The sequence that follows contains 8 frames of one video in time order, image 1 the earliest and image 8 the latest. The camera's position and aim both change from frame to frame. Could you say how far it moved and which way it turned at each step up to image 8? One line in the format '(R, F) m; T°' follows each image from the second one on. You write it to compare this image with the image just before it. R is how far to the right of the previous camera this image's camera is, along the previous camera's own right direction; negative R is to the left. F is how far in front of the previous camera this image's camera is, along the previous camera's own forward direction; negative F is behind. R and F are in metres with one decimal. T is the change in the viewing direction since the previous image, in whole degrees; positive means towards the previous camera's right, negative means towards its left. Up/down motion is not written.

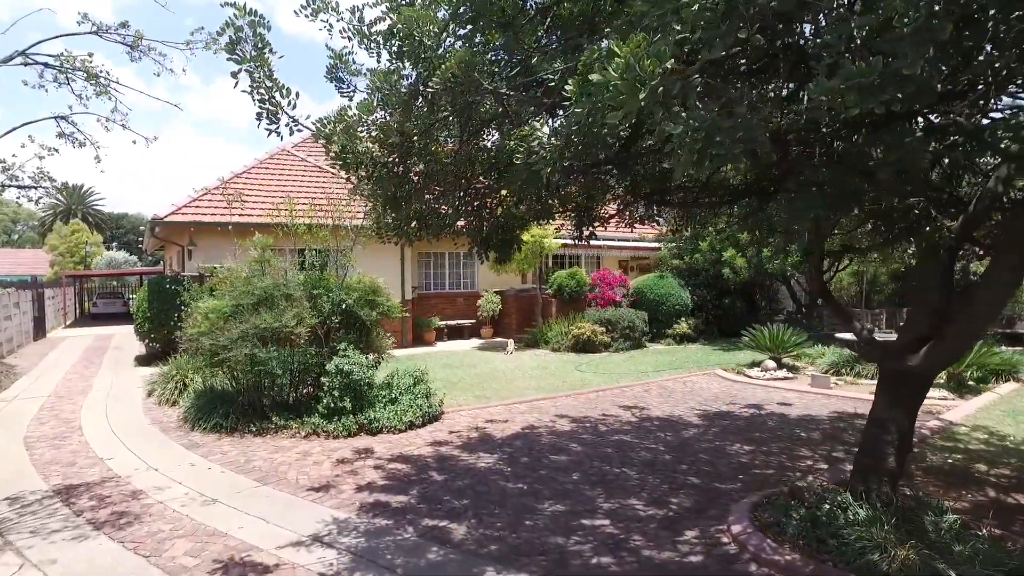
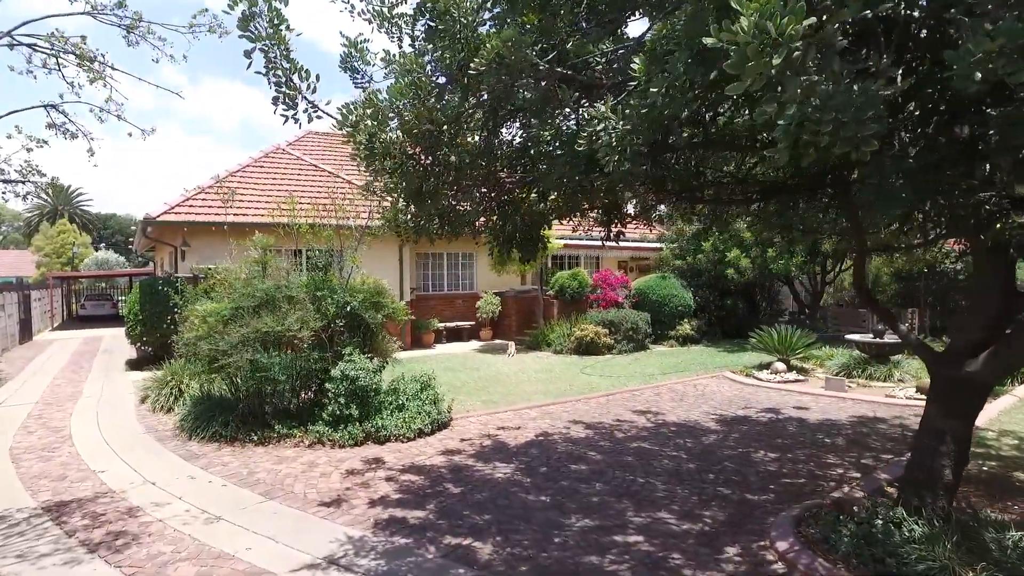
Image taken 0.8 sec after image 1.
(-0.3, +0.3) m; +1°
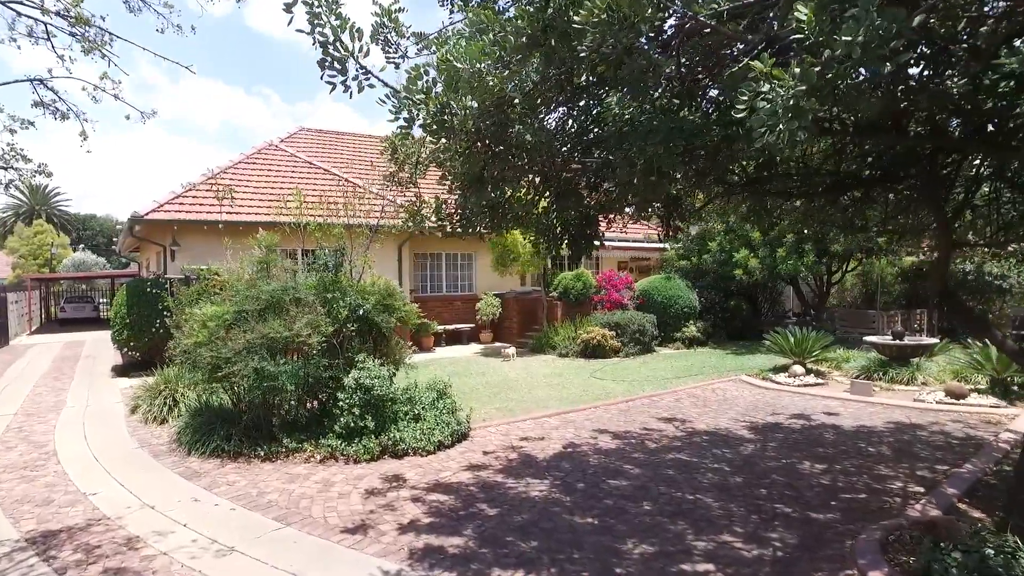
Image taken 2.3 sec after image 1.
(-0.5, +0.5) m; +1°
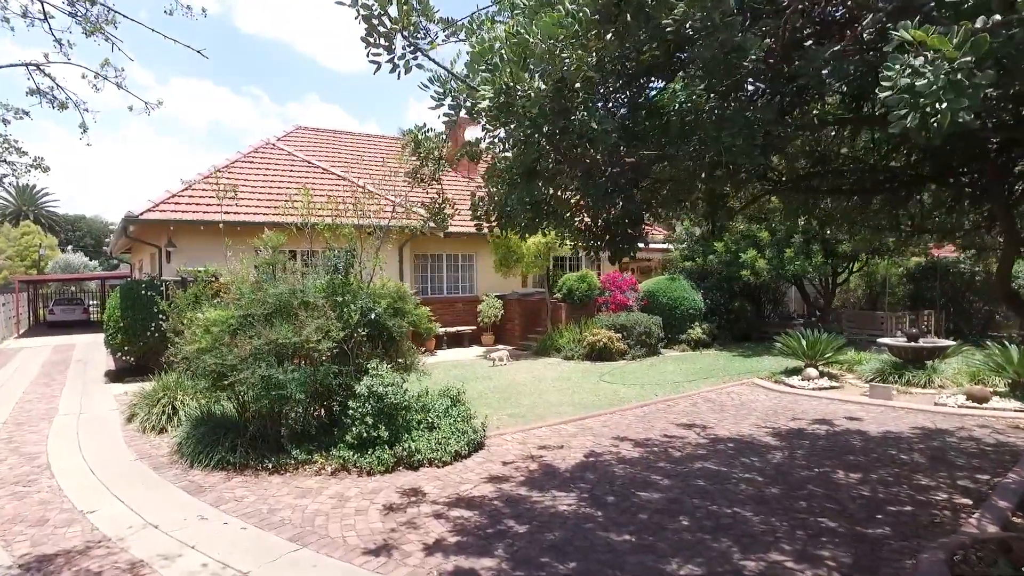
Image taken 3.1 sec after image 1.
(-0.3, +0.3) m; +1°
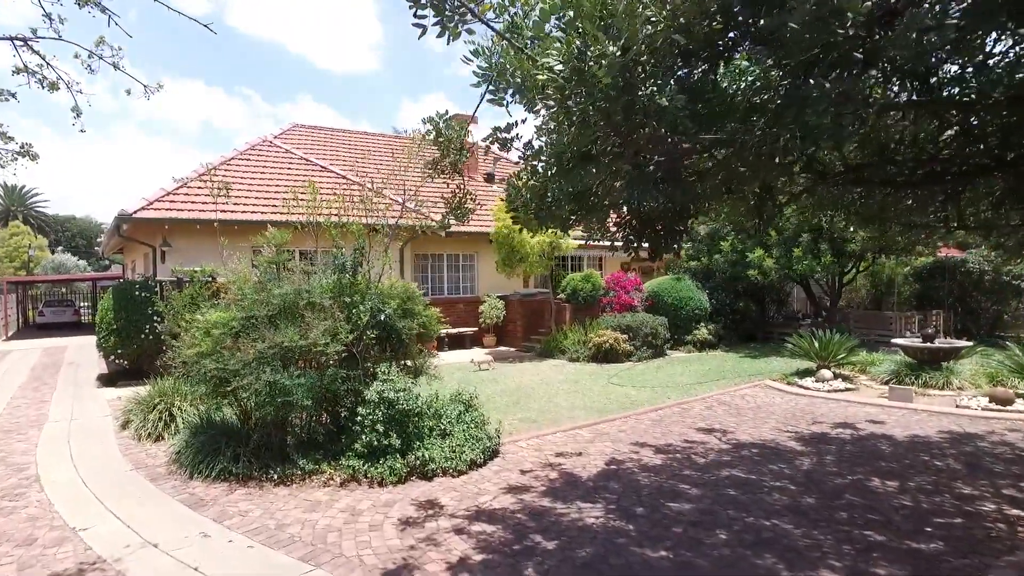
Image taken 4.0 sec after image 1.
(-0.2, +0.3) m; +1°
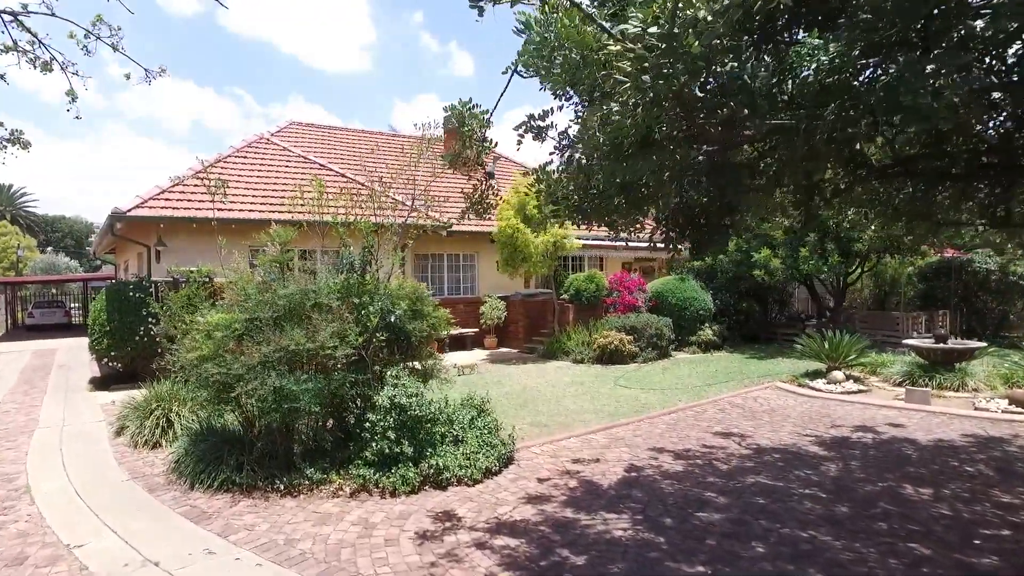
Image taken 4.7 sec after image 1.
(-0.2, +0.3) m; +1°
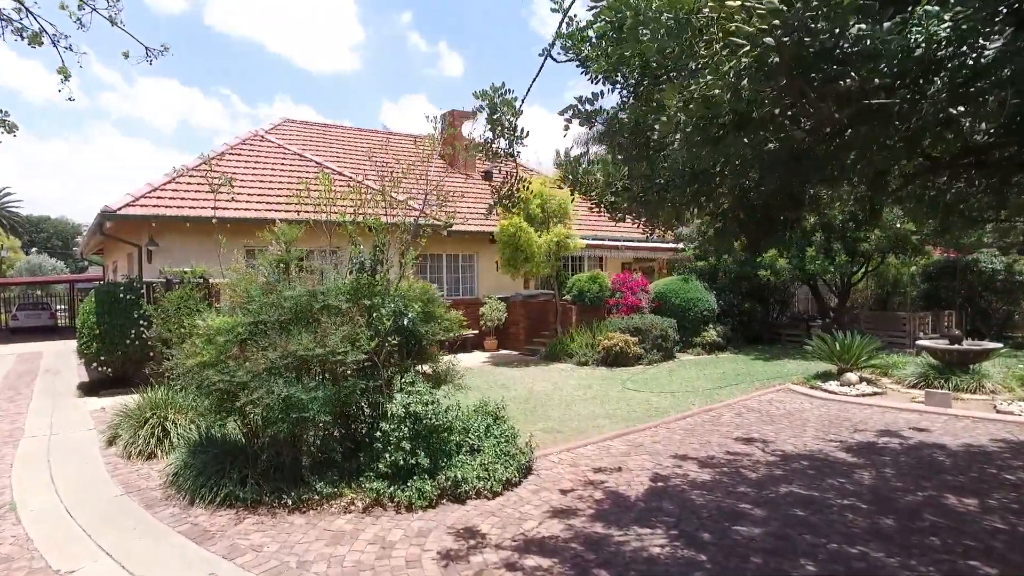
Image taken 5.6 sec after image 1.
(-0.3, +0.3) m; +1°
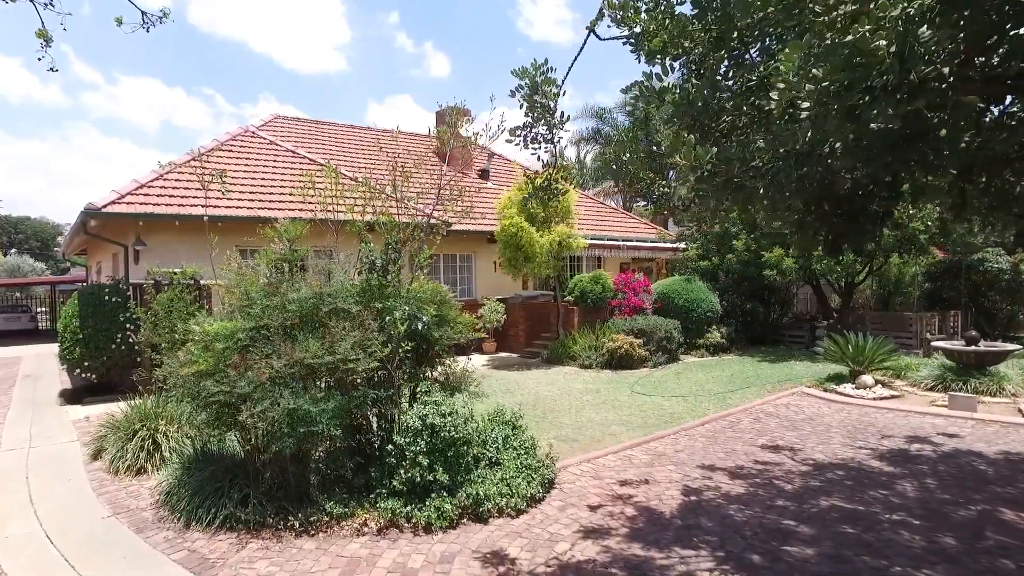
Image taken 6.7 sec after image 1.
(-0.3, +0.4) m; +1°
